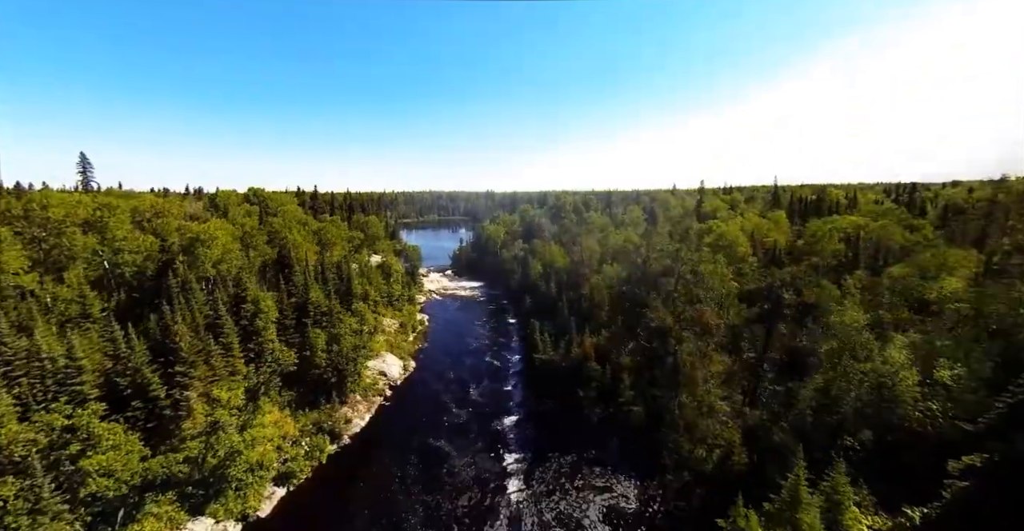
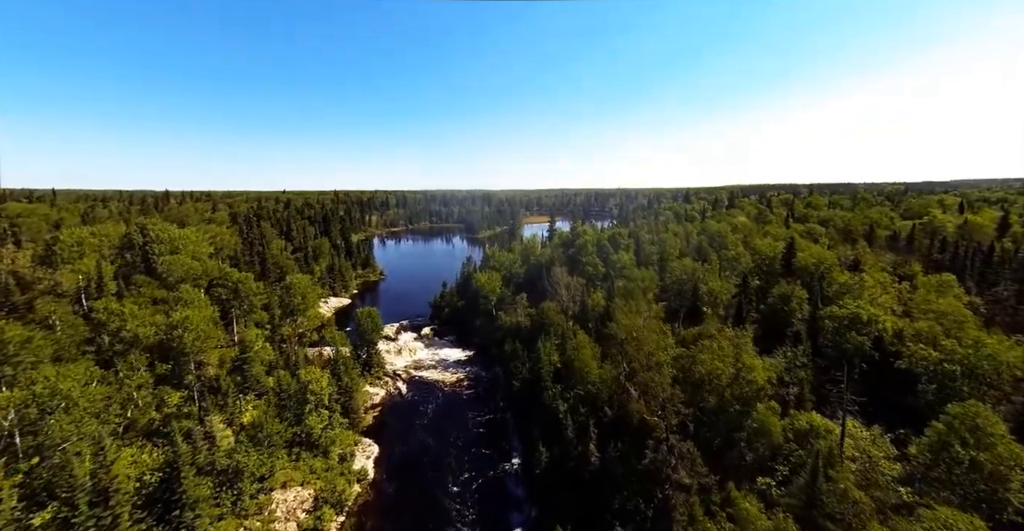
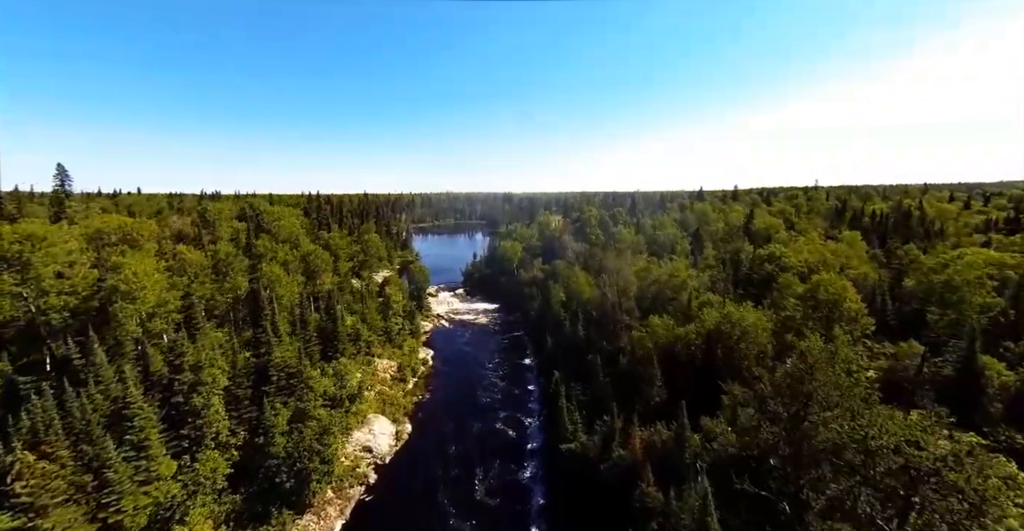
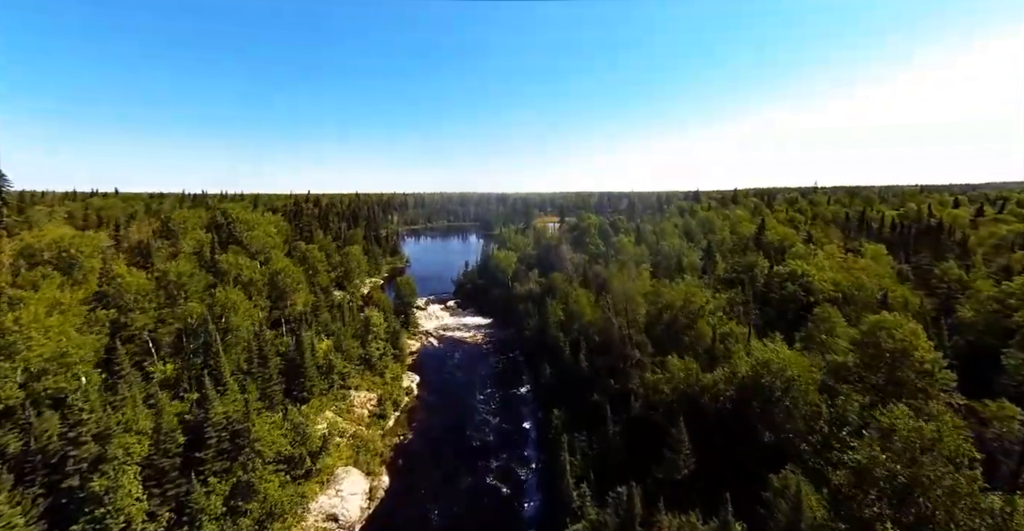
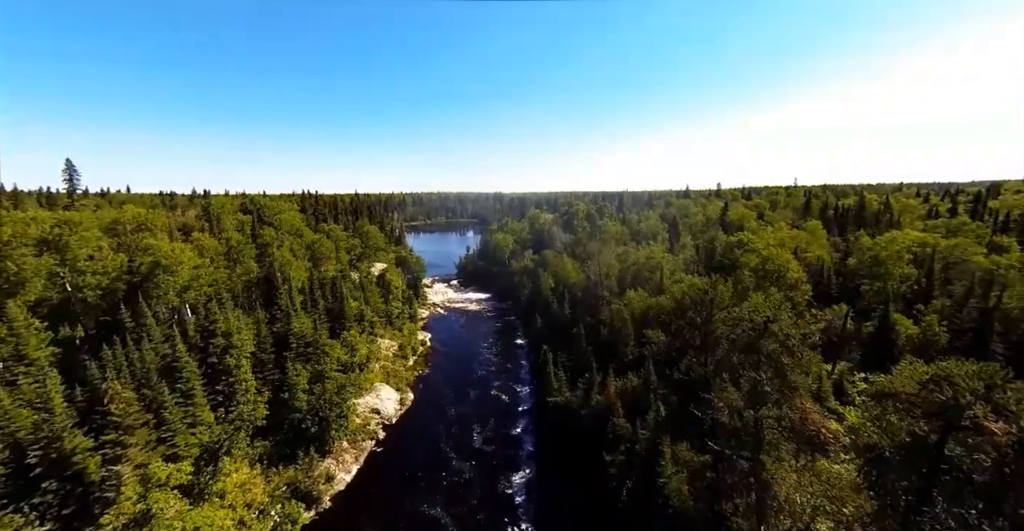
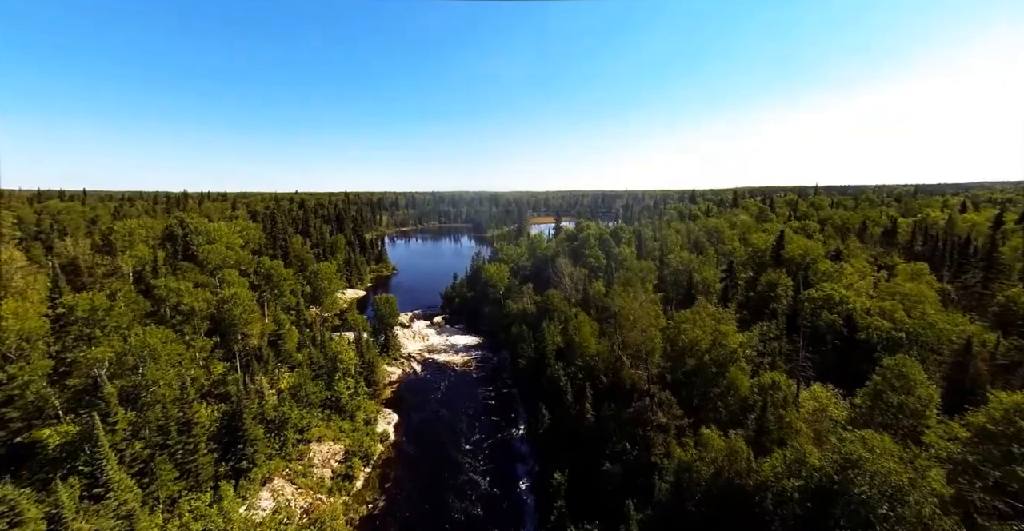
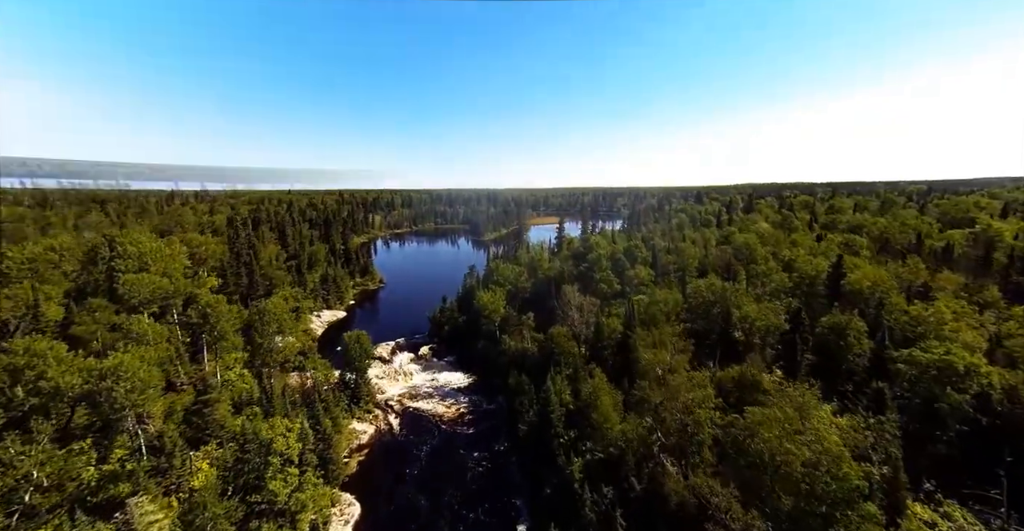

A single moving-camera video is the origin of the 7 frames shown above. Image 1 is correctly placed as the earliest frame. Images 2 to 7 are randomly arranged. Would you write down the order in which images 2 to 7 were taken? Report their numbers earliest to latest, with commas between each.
5, 3, 4, 6, 2, 7
